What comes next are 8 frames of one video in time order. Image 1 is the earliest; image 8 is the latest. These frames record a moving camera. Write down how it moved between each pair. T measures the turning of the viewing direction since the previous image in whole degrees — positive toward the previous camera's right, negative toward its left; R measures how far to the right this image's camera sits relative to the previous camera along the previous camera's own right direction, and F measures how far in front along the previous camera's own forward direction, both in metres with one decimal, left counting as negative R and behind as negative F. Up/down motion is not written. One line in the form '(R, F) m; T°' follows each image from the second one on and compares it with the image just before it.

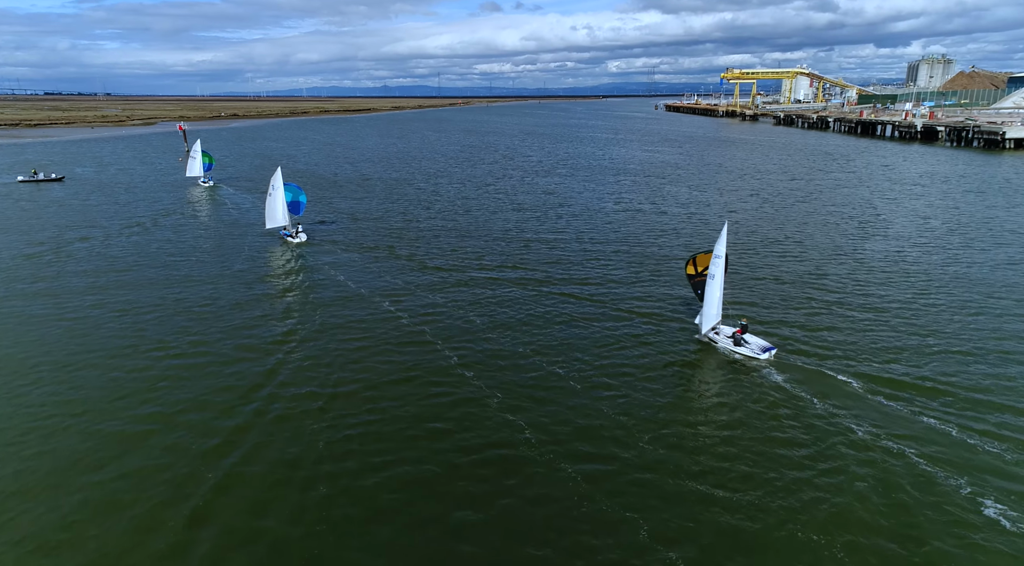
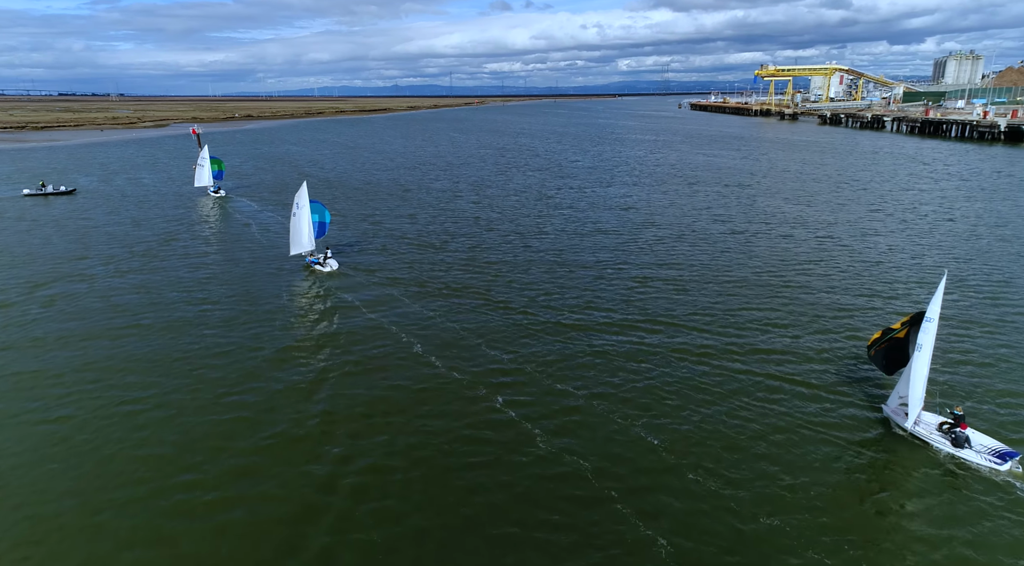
(-6.6, +11.2) m; -1°
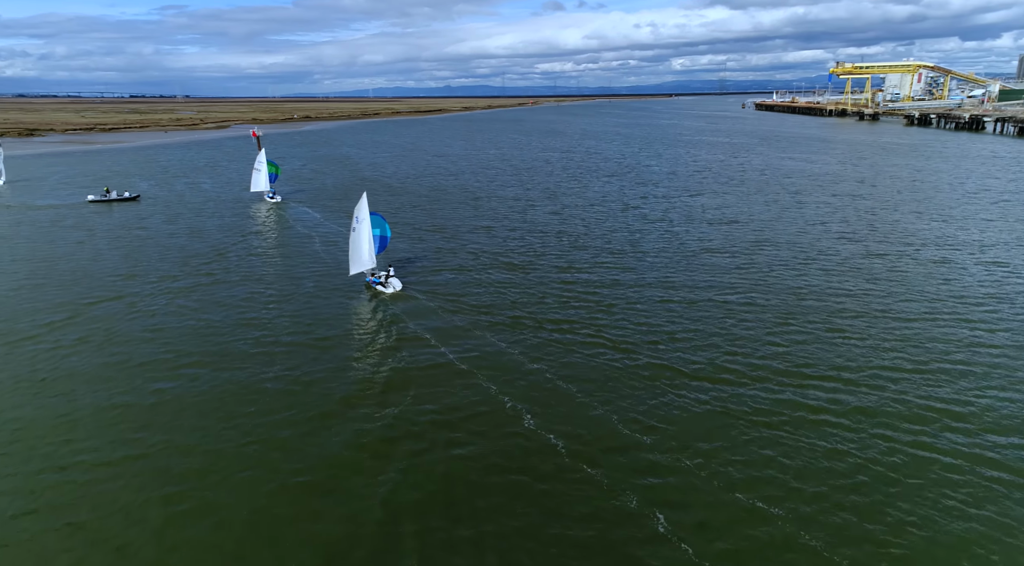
(-3.6, +6.5) m; -4°
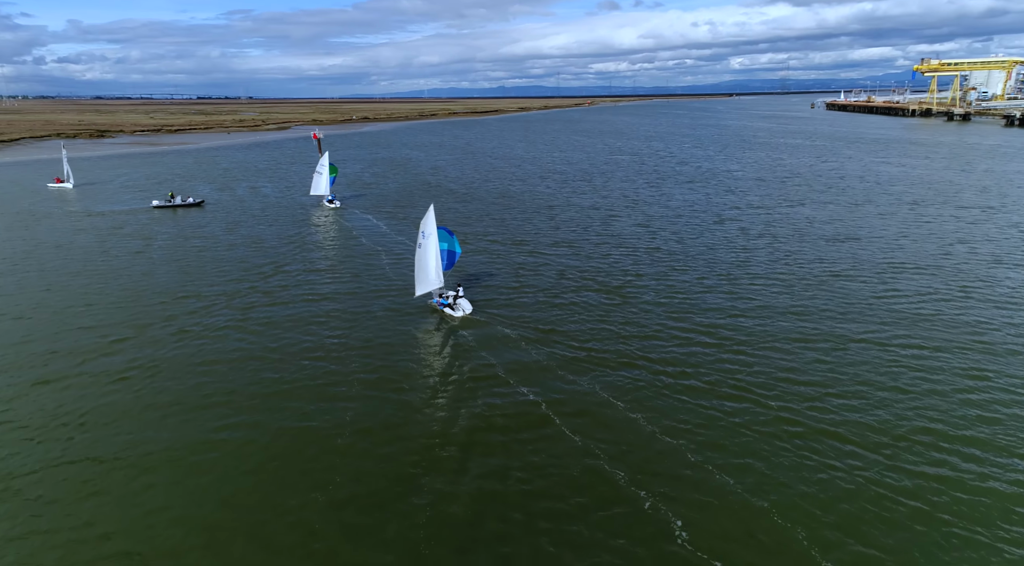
(-2.8, +5.4) m; -5°
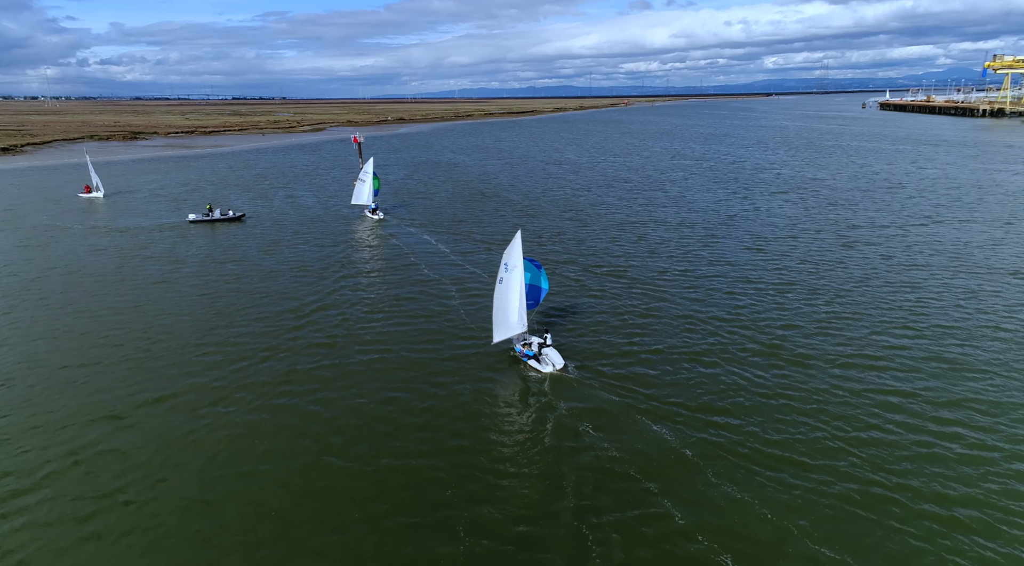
(-4.5, +8.6) m; -3°
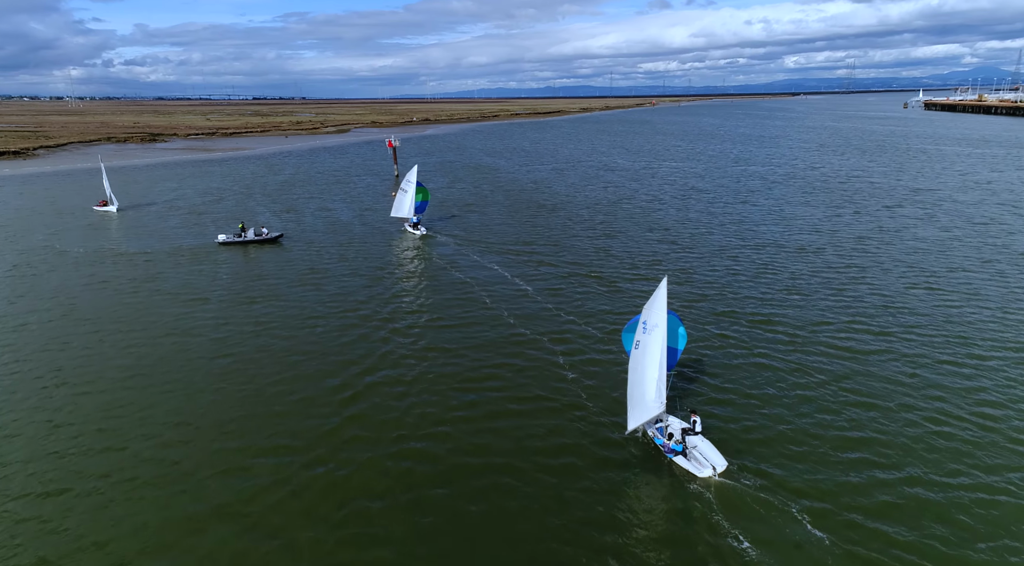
(-5.2, +9.5) m; -2°
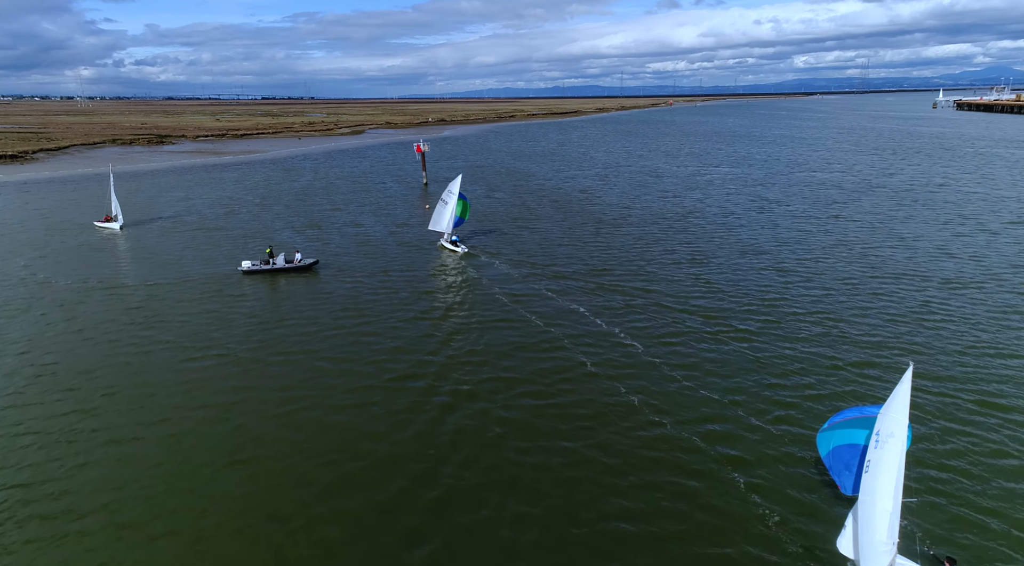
(-4.7, +8.4) m; -1°
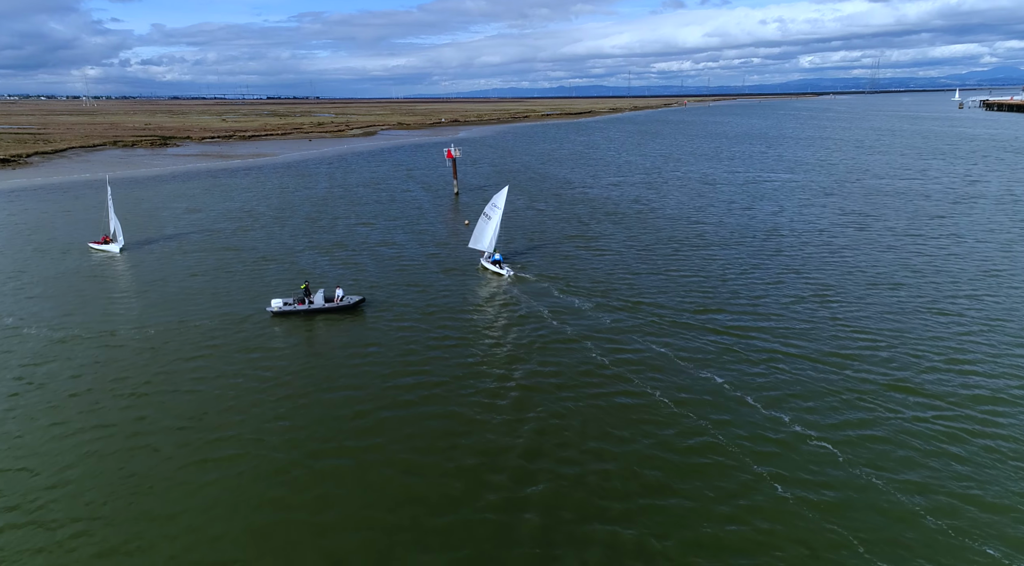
(-4.7, +8.5) m; 0°
